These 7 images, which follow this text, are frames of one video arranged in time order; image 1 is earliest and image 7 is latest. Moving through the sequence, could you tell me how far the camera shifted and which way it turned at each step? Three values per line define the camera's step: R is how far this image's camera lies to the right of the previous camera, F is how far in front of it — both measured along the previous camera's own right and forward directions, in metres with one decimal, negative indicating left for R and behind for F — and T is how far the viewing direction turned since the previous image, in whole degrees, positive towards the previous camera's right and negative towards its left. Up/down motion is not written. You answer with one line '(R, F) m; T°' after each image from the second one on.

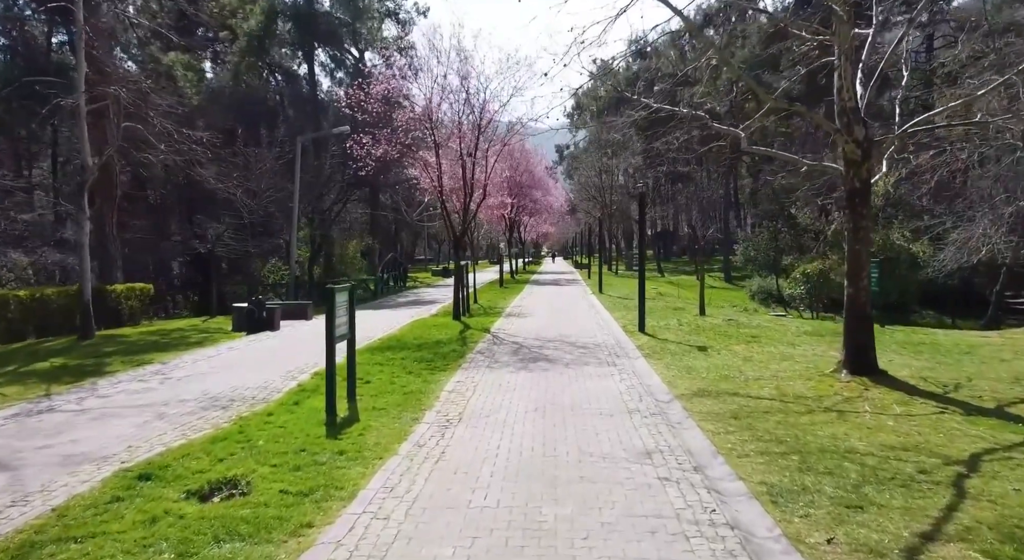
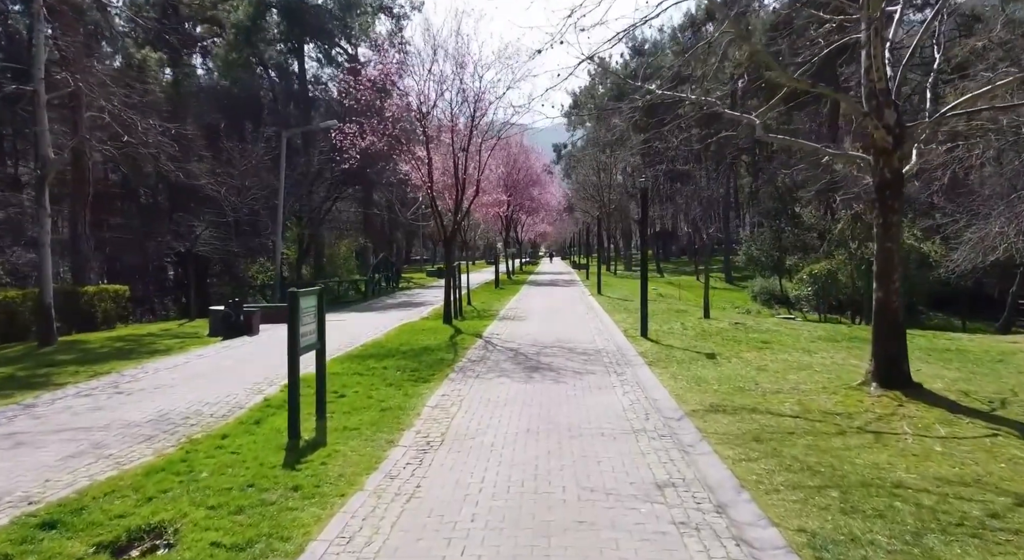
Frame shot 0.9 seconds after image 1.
(+0.1, +0.9) m; 0°
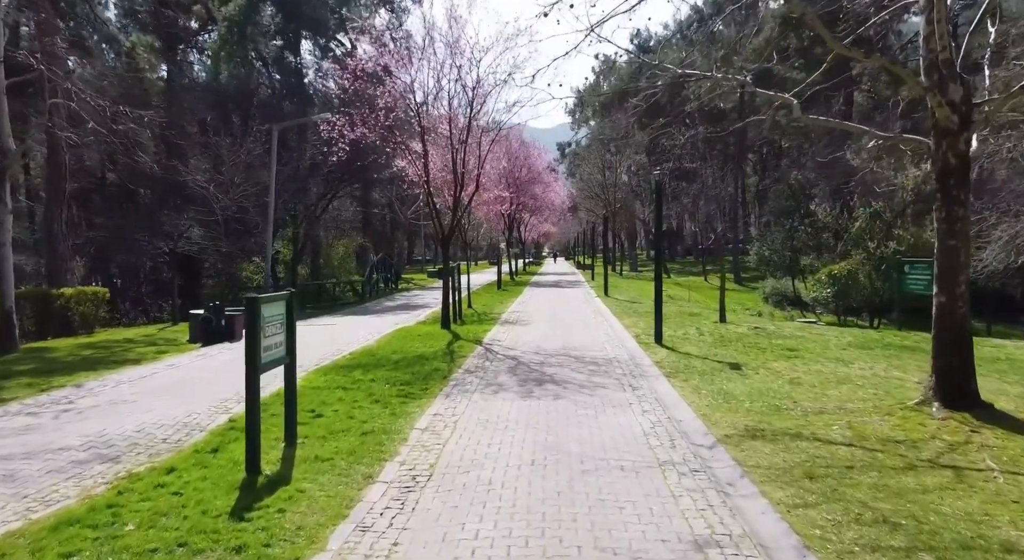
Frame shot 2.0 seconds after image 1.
(0.0, +1.0) m; 0°
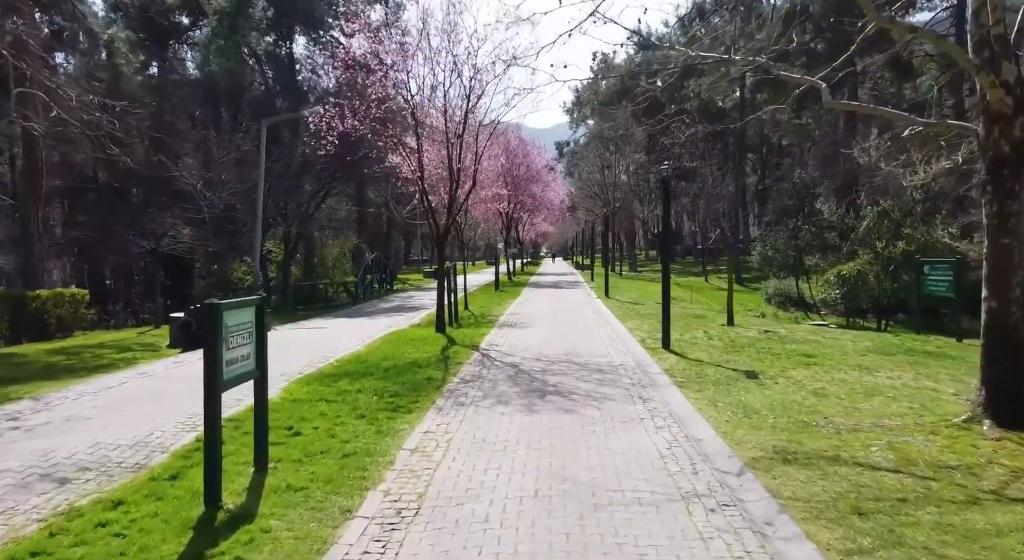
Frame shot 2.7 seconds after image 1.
(0.0, +0.7) m; 0°
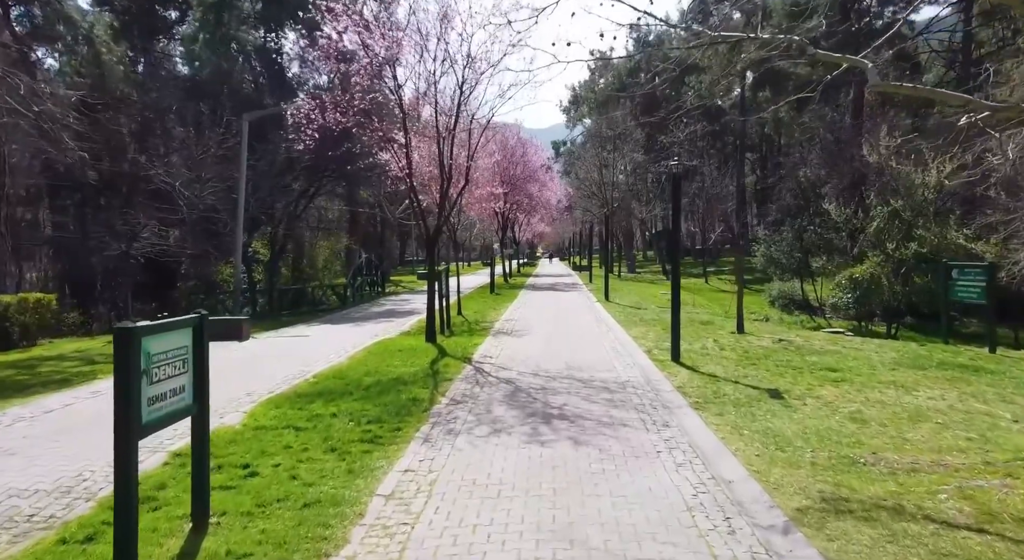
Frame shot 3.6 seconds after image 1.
(0.0, +0.9) m; 0°
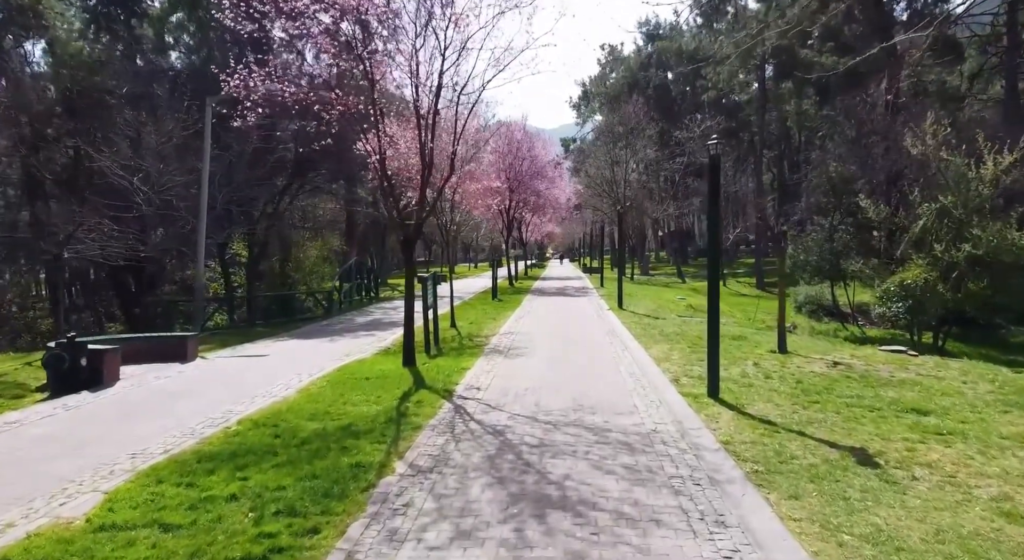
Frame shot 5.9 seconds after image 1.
(+0.2, +2.2) m; -1°
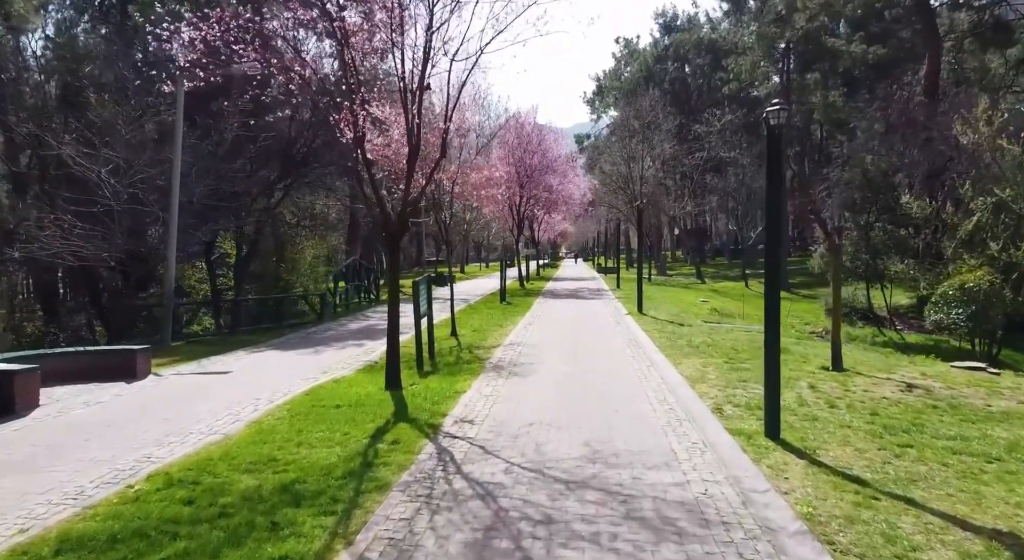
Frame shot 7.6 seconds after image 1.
(+0.1, +1.7) m; -1°
